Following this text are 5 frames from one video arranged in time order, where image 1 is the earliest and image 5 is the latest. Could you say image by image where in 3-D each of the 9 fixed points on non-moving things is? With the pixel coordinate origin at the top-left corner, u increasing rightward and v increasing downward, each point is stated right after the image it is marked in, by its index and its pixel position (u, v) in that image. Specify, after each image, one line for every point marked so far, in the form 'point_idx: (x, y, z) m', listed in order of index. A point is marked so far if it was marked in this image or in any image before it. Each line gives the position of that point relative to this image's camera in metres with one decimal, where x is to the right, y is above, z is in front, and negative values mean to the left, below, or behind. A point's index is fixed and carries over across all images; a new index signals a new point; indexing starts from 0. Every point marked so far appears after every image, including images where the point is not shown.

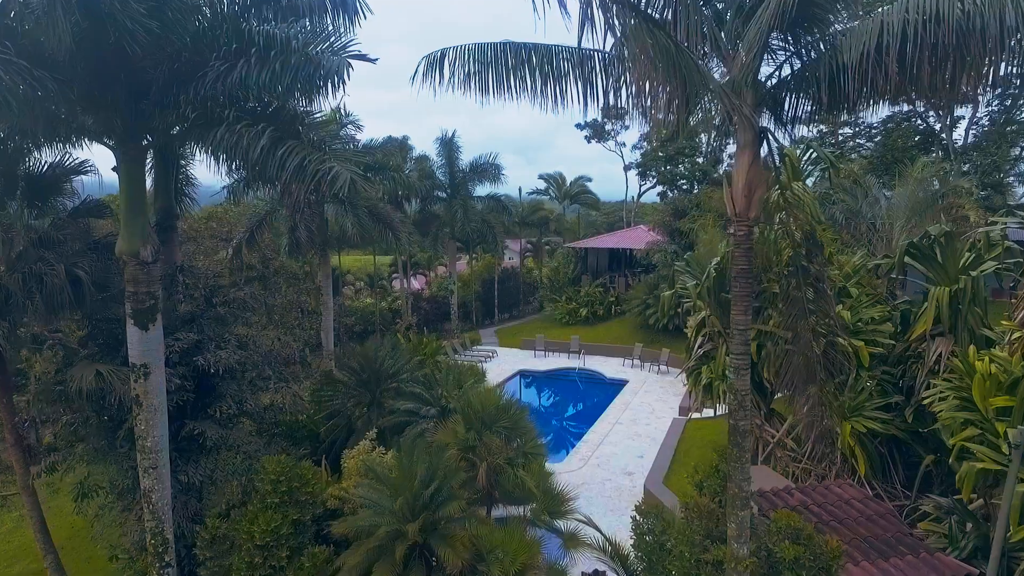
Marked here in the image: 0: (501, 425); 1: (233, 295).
0: (-0.1, -1.7, +6.9) m
1: (-3.9, -0.1, +8.3) m
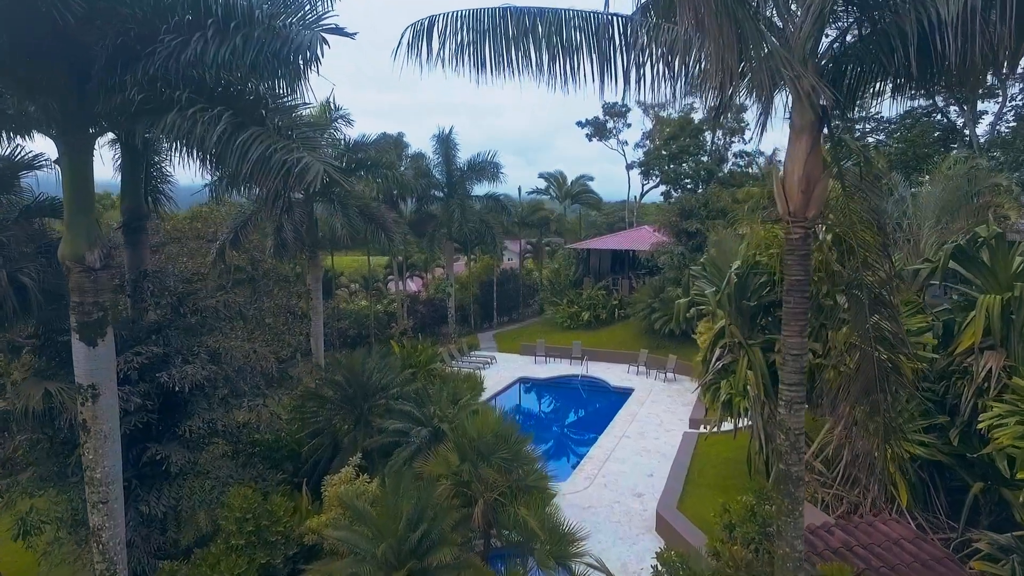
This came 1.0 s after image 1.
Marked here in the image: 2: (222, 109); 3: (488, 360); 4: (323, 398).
0: (-0.1, -1.8, +6.2) m
1: (-3.9, -0.2, +7.5) m
2: (-2.4, +1.5, +4.9) m
3: (-0.8, -2.3, +18.5) m
4: (-2.9, -1.7, +8.9) m
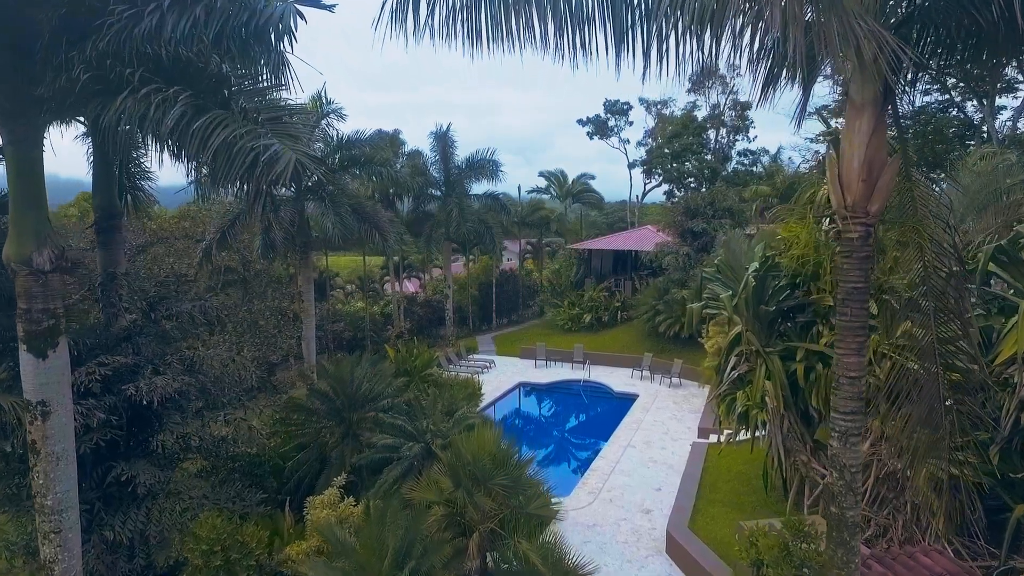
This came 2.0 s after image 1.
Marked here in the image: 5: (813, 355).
0: (-0.1, -1.8, +5.6) m
1: (-3.9, -0.2, +7.0) m
2: (-2.4, +1.5, +4.3) m
3: (-0.8, -2.3, +17.9) m
4: (-2.9, -1.7, +8.3) m
5: (+3.6, -0.8, +7.0) m
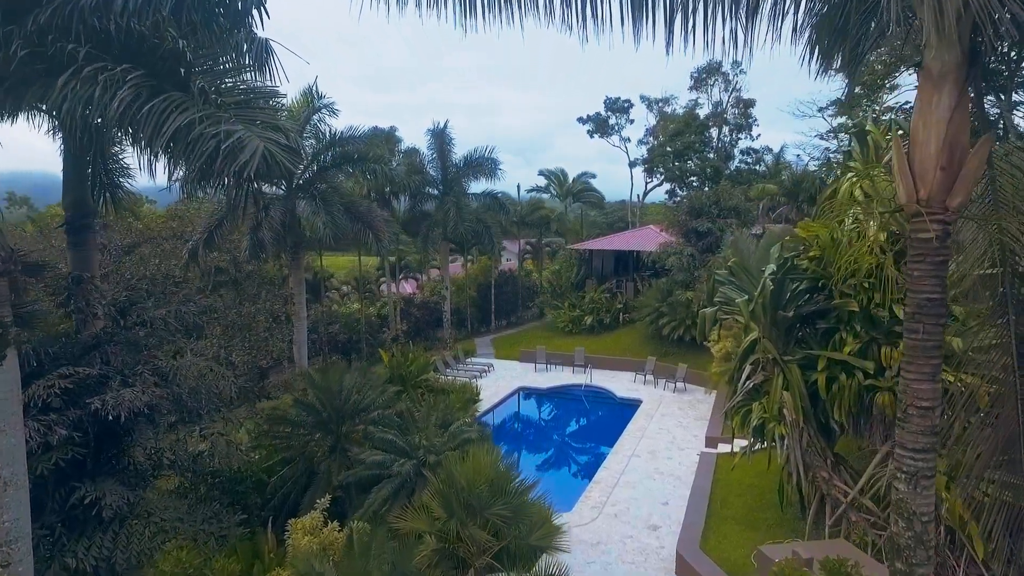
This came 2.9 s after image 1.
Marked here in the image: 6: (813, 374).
0: (-0.1, -1.9, +5.1) m
1: (-3.9, -0.3, +6.4) m
2: (-2.4, +1.4, +3.8) m
3: (-0.8, -2.4, +17.4) m
4: (-2.9, -1.8, +7.8) m
5: (+3.6, -0.8, +6.5) m
6: (+3.4, -1.0, +6.6) m
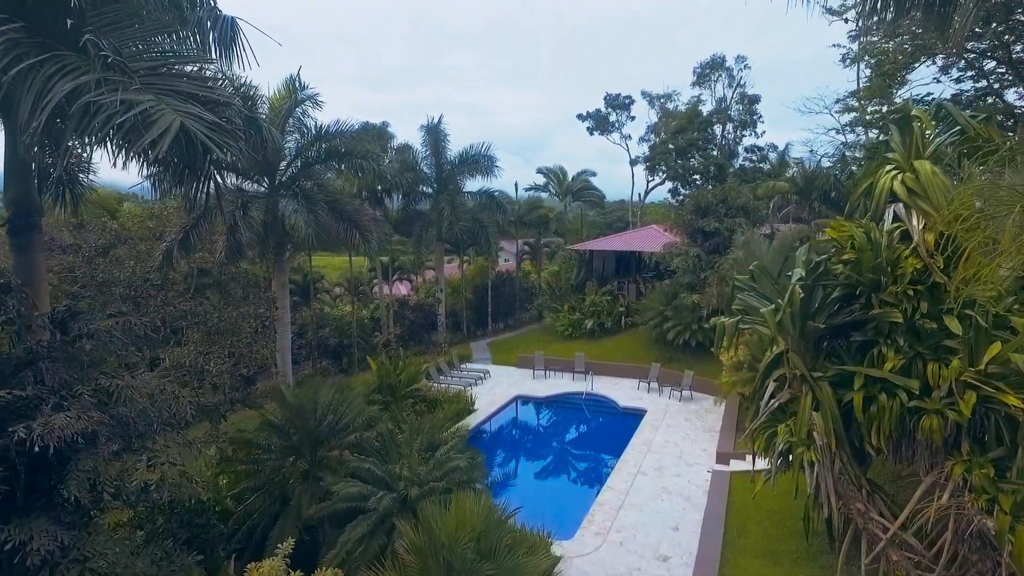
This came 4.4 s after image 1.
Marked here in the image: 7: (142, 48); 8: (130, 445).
0: (-0.2, -1.9, +4.3) m
1: (-4.0, -0.3, +5.7) m
2: (-2.5, +1.3, +3.0) m
3: (-0.9, -2.4, +16.7) m
4: (-3.0, -1.8, +7.0) m
5: (+3.5, -0.9, +5.7) m
6: (+3.3, -1.0, +5.8) m
7: (-2.0, +1.3, +3.3) m
8: (-3.6, -1.4, +5.5) m
